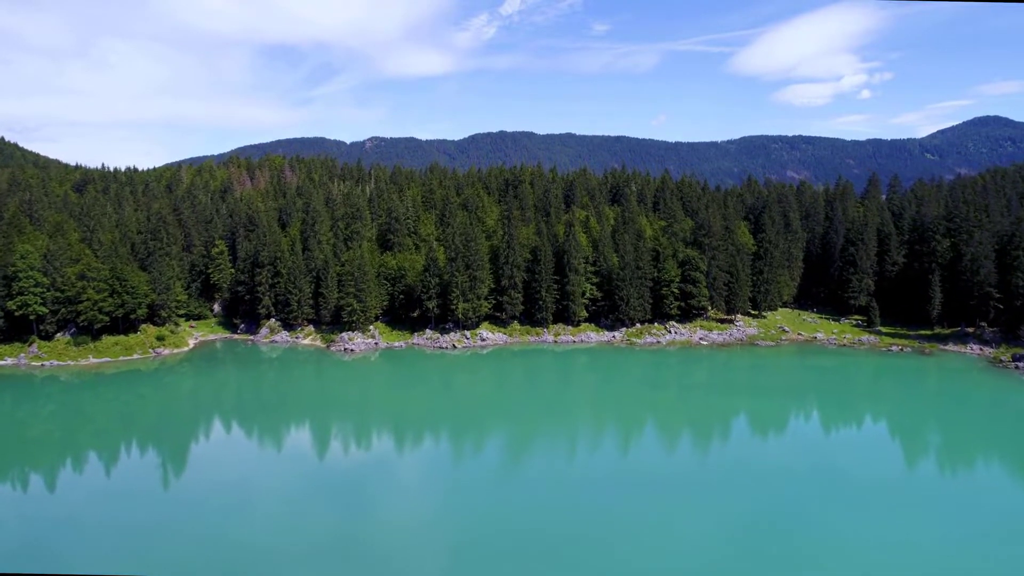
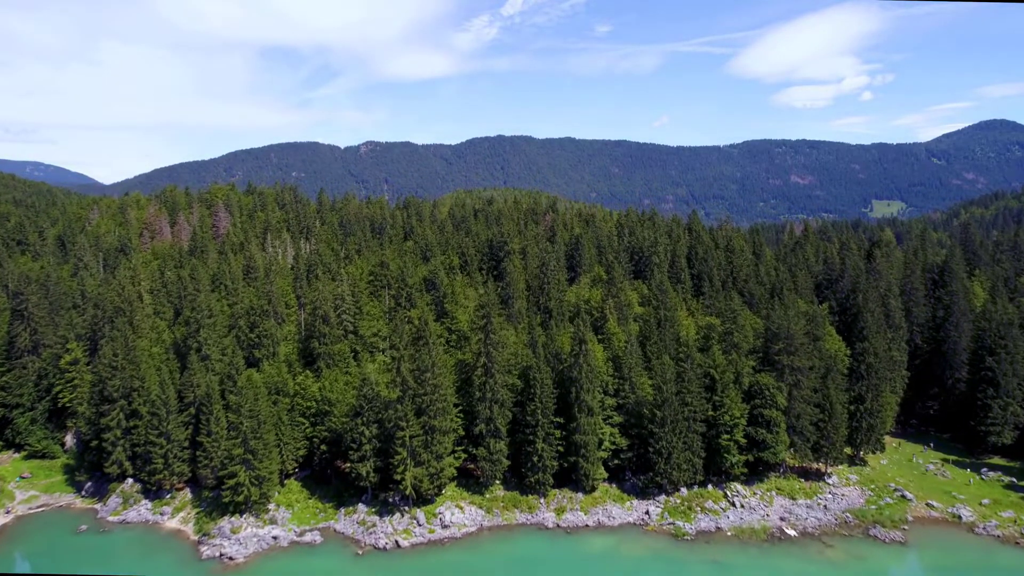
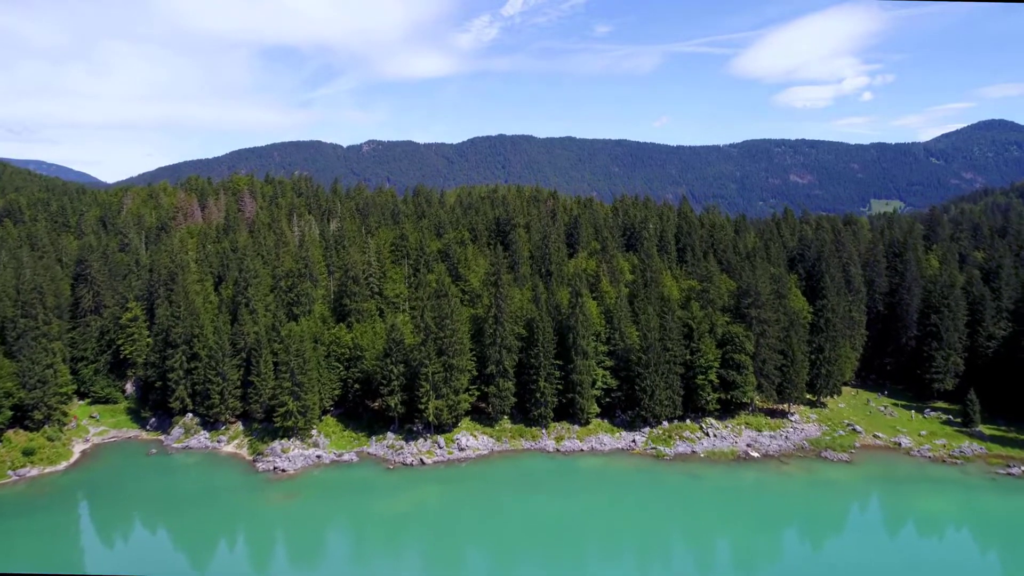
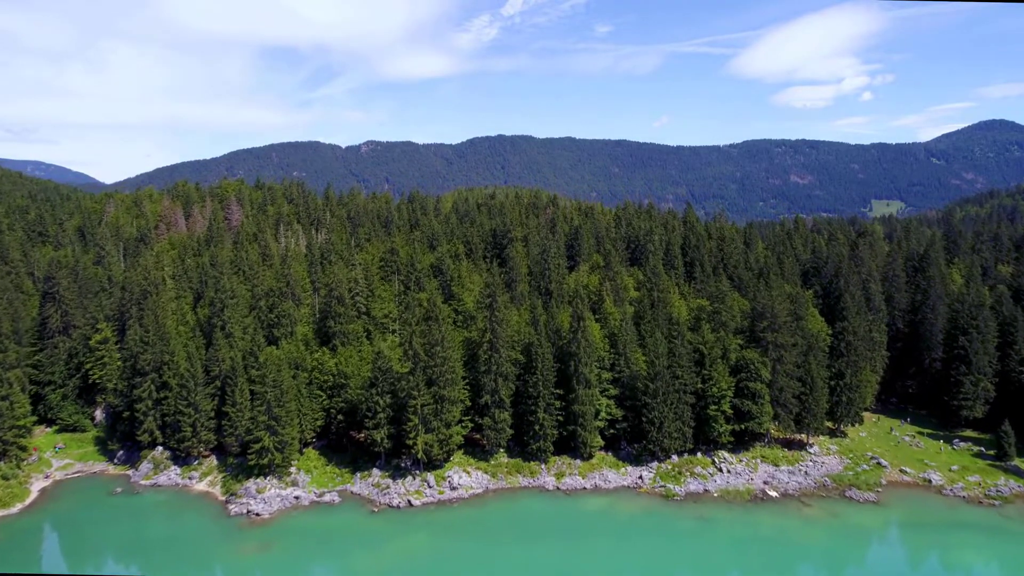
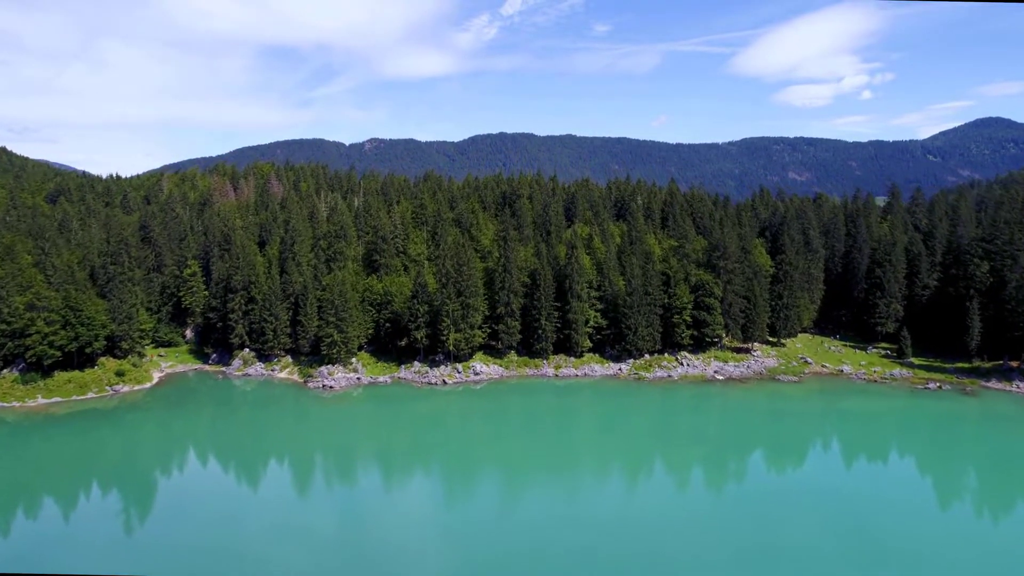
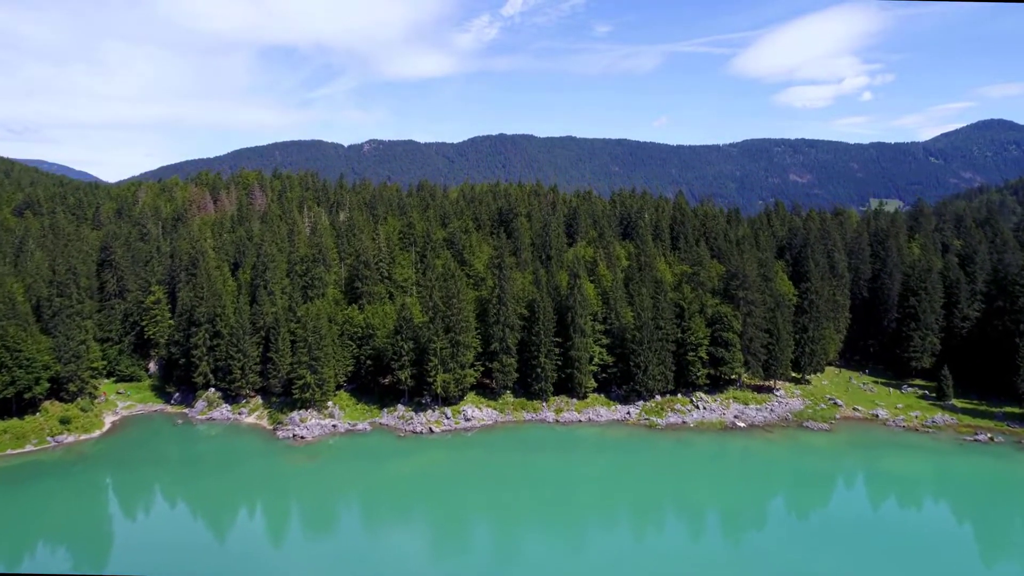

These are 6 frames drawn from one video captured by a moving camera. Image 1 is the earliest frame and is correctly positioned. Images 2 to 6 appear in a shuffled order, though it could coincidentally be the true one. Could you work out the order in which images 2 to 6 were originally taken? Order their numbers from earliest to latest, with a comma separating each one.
5, 6, 3, 4, 2
